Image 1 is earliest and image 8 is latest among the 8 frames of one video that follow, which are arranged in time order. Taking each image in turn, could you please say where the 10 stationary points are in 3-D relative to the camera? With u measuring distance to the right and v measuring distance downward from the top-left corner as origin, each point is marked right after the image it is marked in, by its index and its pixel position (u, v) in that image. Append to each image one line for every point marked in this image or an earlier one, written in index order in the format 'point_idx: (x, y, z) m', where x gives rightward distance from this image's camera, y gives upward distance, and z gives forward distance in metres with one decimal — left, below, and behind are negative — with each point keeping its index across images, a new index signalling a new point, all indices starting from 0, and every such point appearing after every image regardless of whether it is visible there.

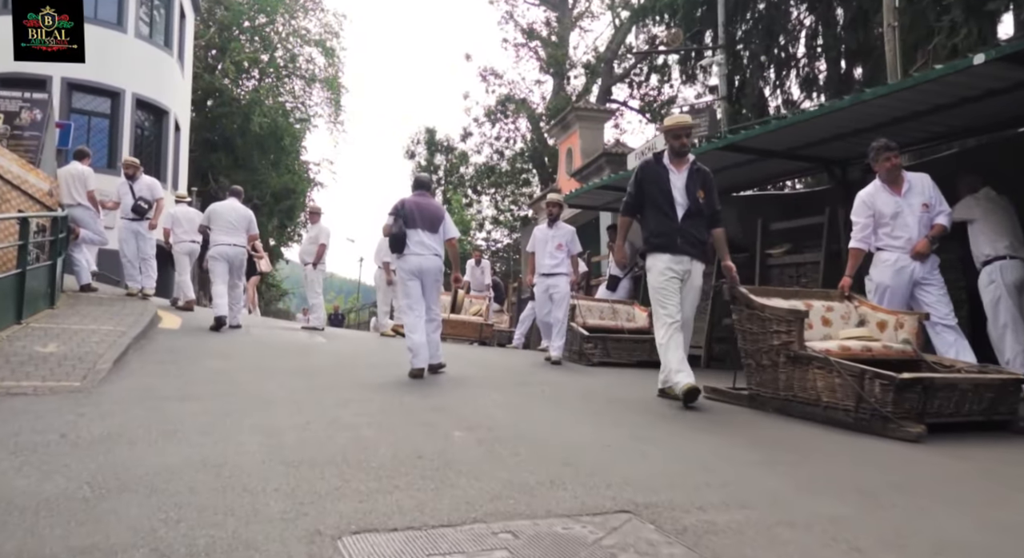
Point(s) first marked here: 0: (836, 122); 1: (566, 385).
0: (+3.6, +1.7, +7.7) m
1: (+0.5, -1.0, +6.4) m
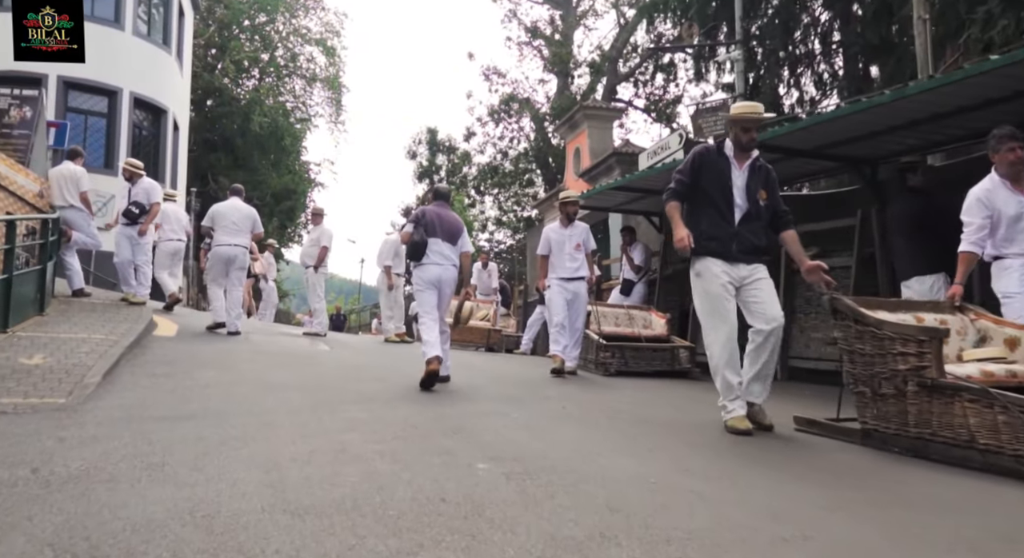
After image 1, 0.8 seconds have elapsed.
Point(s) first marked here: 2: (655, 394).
0: (+3.7, +1.7, +7.2) m
1: (+0.7, -1.1, +5.9) m
2: (+1.3, -1.1, +6.5) m
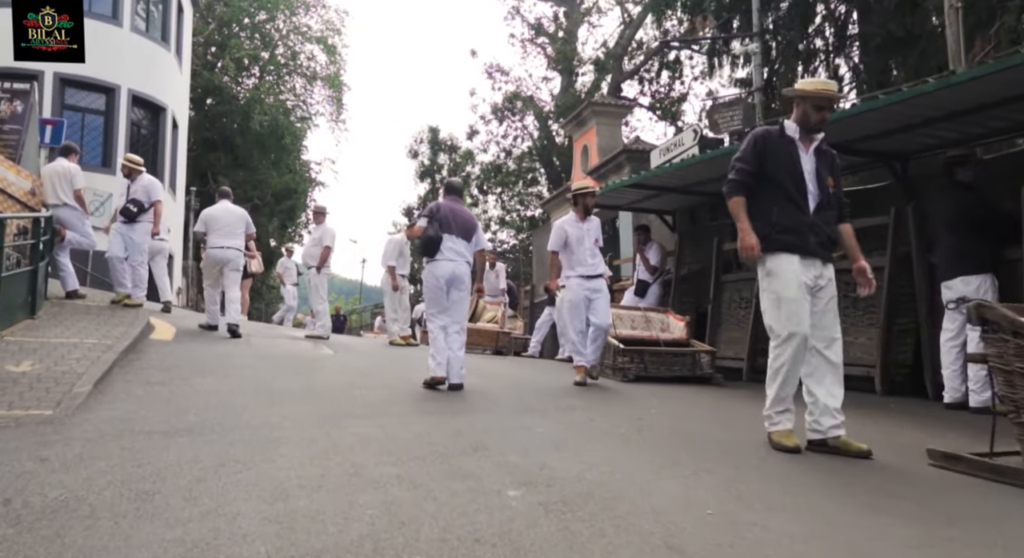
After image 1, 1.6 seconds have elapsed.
0: (+3.9, +1.6, +6.8) m
1: (+0.8, -1.1, +5.5) m
2: (+1.5, -1.1, +6.0) m
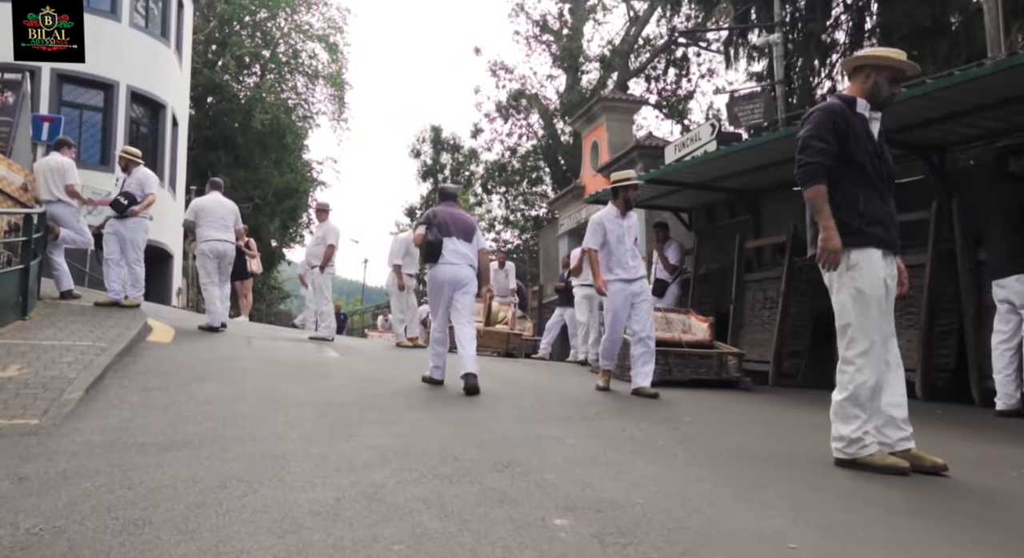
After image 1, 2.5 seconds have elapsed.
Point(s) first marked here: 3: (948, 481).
0: (+4.1, +1.7, +6.4) m
1: (+1.0, -1.1, +5.1) m
2: (+1.7, -1.1, +5.6) m
3: (+2.3, -1.1, +3.7) m
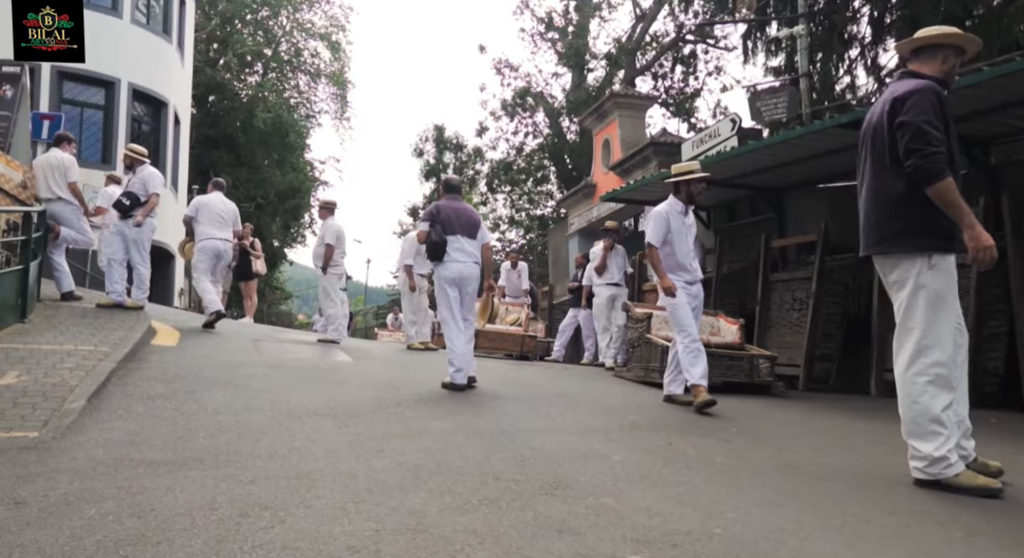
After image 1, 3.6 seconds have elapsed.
0: (+4.3, +1.7, +6.0) m
1: (+1.3, -1.1, +4.7) m
2: (+1.9, -1.1, +5.3) m
3: (+2.6, -1.1, +3.4) m
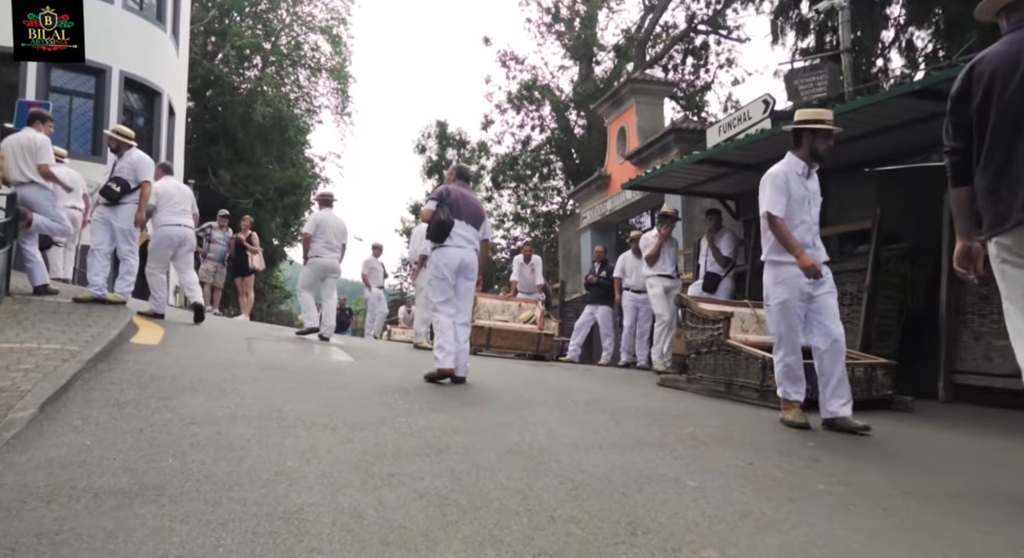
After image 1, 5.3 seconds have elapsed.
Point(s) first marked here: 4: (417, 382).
0: (+4.6, +1.7, +5.2) m
1: (+1.5, -1.0, +3.9) m
2: (+2.2, -1.0, +4.4) m
3: (+2.8, -1.0, +2.5) m
4: (-0.9, -1.0, +6.8) m
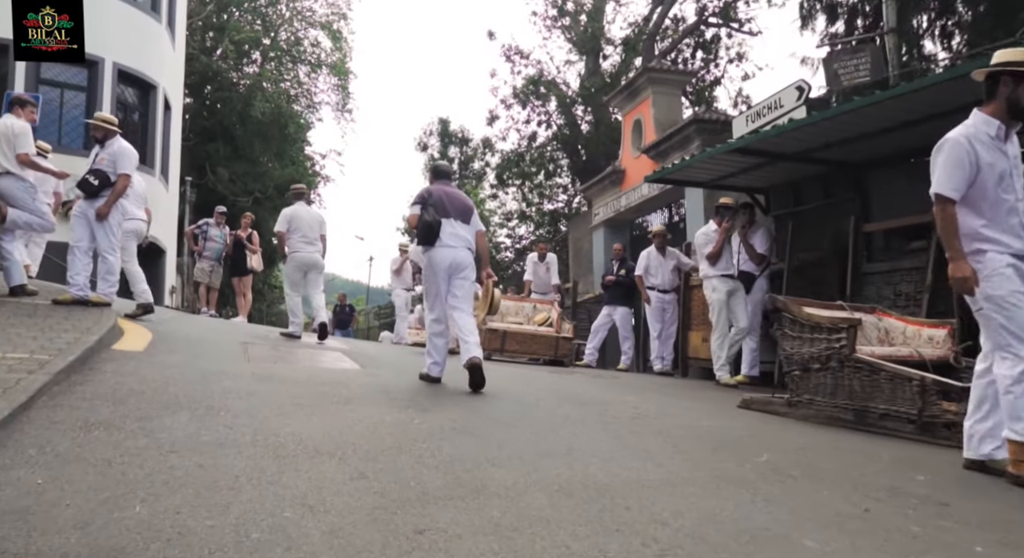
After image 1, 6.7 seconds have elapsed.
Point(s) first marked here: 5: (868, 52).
0: (+4.8, +1.8, +4.4) m
1: (+1.7, -1.0, +3.1) m
2: (+2.4, -1.0, +3.6) m
3: (+3.0, -1.0, +1.8) m
4: (-0.7, -1.0, +6.1) m
5: (+4.8, +3.0, +9.3) m
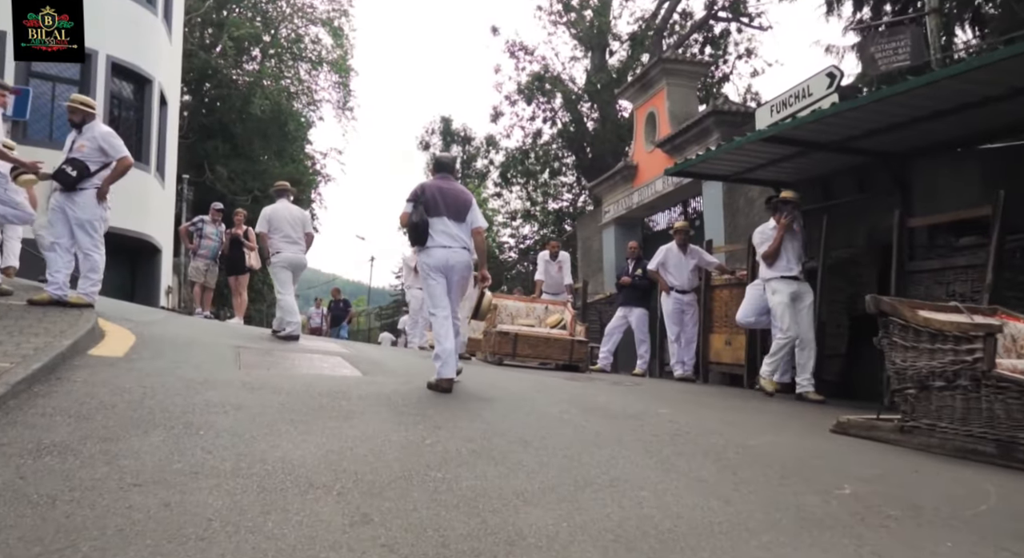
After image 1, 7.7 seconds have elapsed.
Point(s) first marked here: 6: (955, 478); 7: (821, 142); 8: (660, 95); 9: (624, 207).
0: (+4.9, +1.8, +3.8) m
1: (+1.9, -0.9, +2.5) m
2: (+2.5, -1.0, +3.0) m
3: (+3.2, -1.0, +1.1) m
4: (-0.6, -1.0, +5.4) m
5: (+4.9, +3.1, +8.7) m
6: (+2.2, -1.0, +3.5) m
7: (+3.6, +1.6, +8.2) m
8: (+3.1, +3.9, +14.7) m
9: (+2.5, +1.6, +15.3) m
